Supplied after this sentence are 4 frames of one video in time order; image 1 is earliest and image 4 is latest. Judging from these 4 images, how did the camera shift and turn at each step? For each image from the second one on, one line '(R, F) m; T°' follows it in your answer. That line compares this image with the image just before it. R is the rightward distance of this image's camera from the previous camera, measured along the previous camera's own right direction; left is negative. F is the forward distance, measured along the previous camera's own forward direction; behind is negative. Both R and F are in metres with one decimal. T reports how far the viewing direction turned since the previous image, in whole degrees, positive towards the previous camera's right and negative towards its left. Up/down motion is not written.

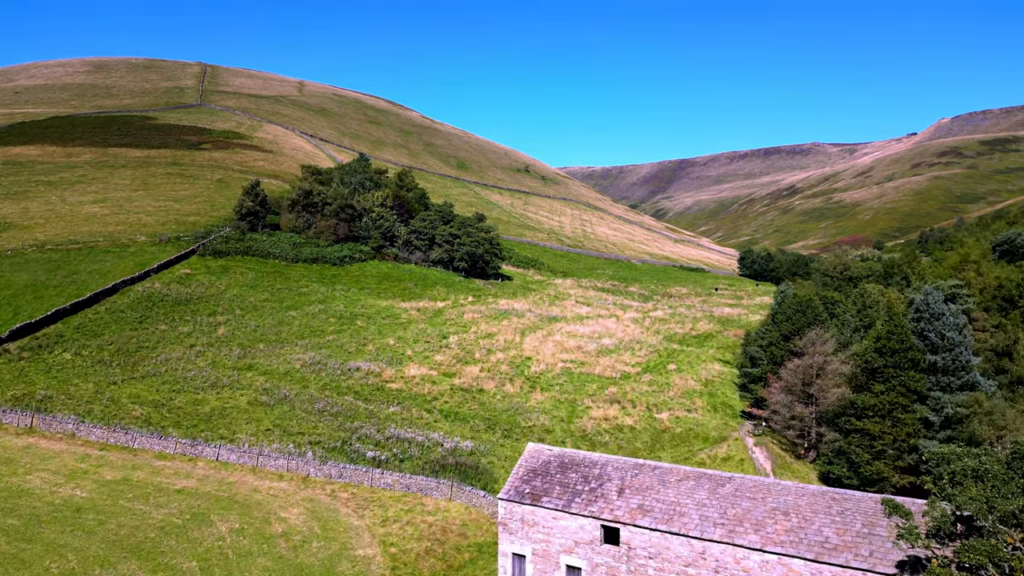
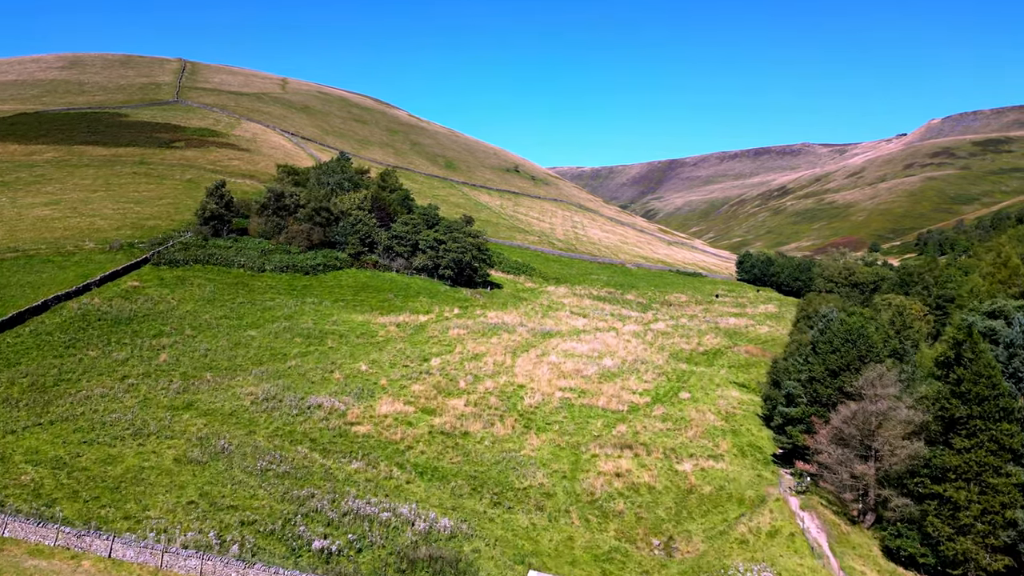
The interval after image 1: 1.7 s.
(0.0, +5.2) m; +1°
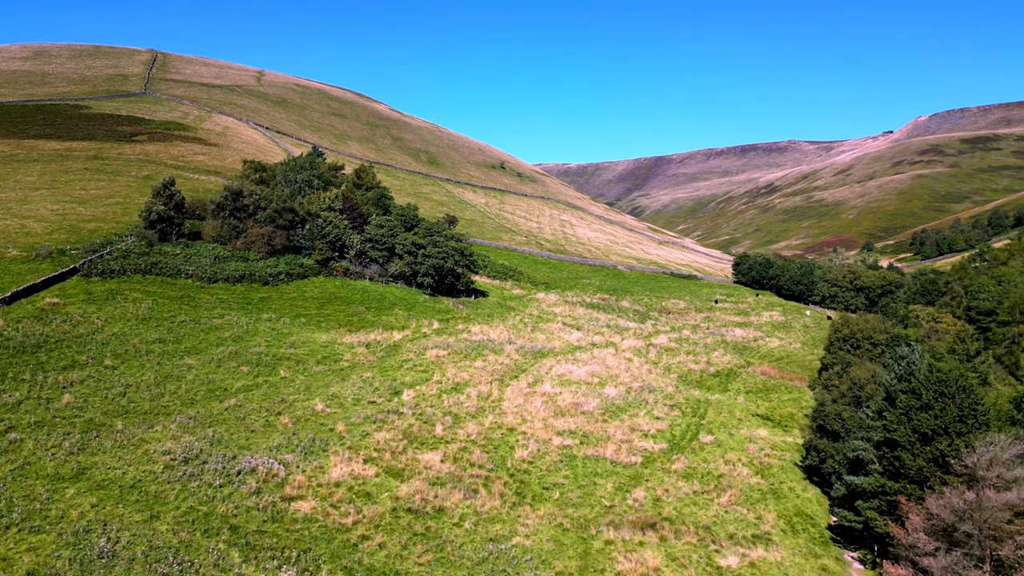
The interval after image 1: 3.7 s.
(-0.1, +6.1) m; +2°
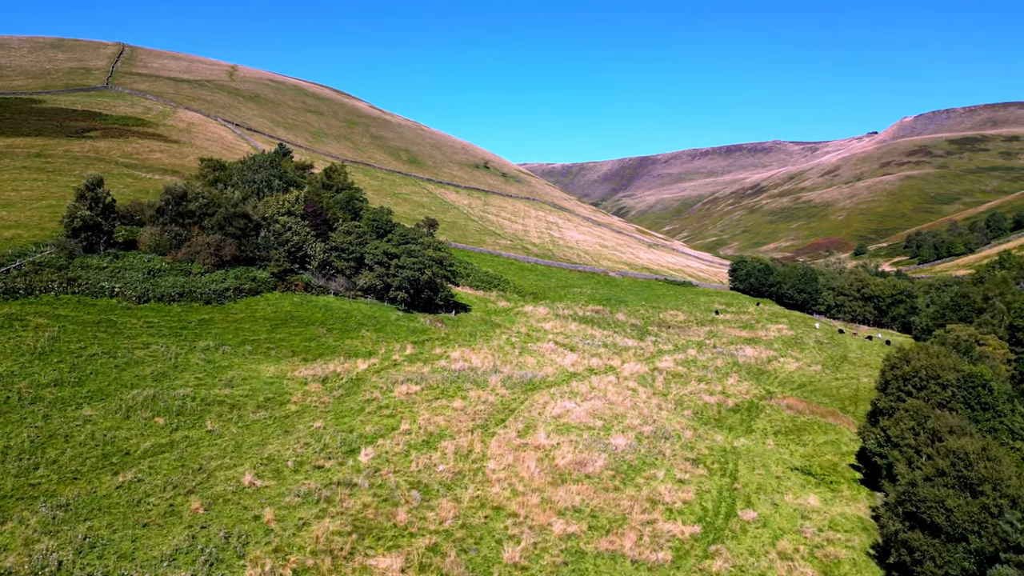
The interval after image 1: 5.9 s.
(0.0, +6.7) m; +2°
